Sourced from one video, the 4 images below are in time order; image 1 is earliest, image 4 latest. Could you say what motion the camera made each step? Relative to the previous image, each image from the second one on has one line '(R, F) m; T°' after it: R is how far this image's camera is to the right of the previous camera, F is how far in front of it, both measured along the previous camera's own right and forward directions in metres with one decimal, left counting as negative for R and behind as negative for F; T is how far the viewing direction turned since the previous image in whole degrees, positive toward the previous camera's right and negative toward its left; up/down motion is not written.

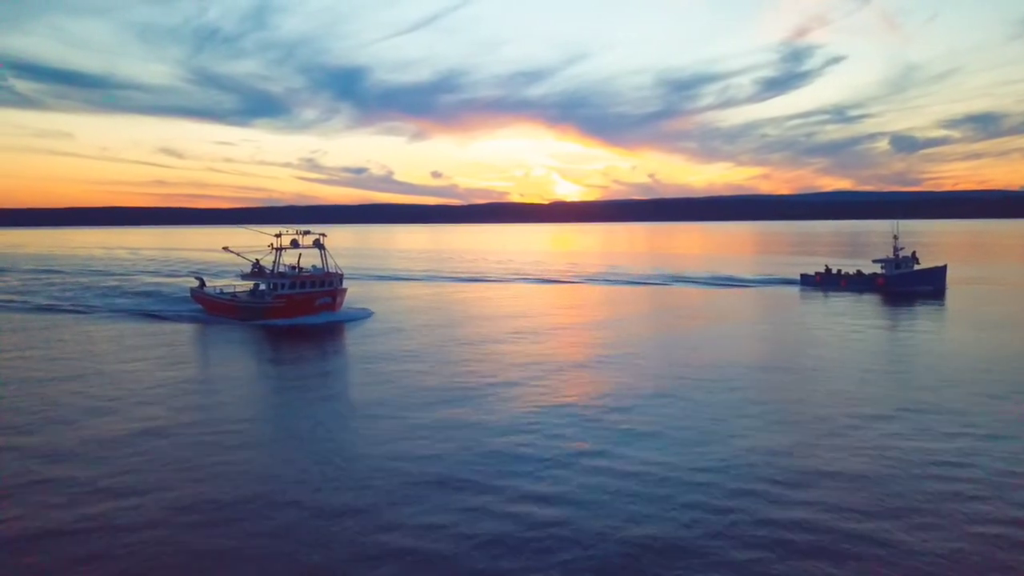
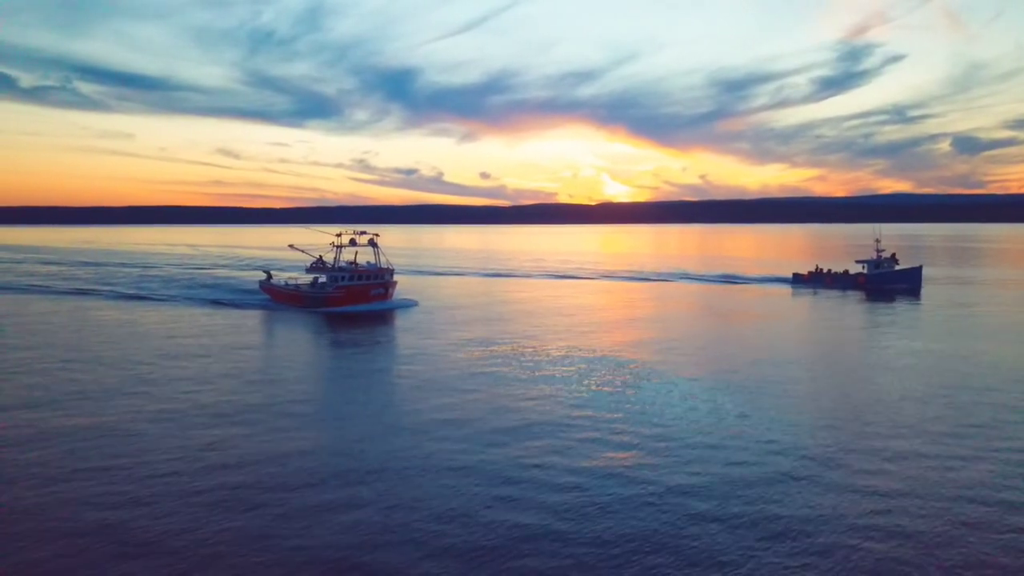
(+1.5, -5.2) m; -4°
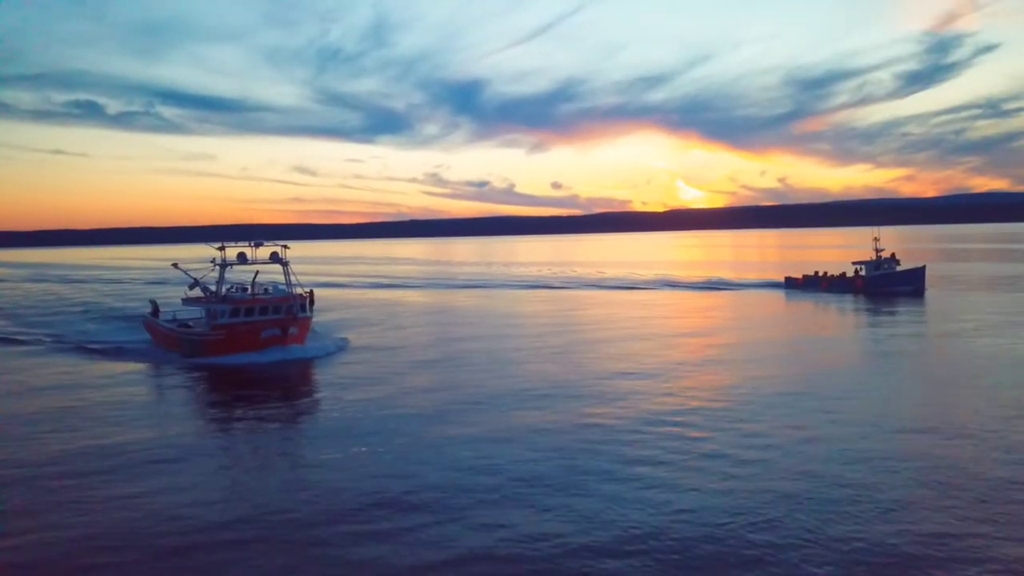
(+6.2, +8.1) m; -6°
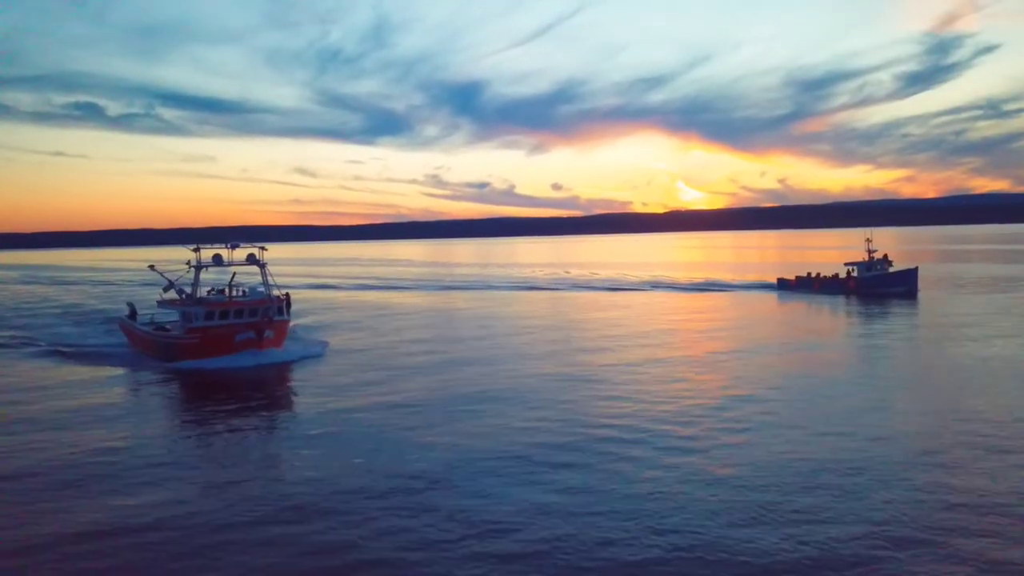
(+0.7, +0.4) m; 0°
